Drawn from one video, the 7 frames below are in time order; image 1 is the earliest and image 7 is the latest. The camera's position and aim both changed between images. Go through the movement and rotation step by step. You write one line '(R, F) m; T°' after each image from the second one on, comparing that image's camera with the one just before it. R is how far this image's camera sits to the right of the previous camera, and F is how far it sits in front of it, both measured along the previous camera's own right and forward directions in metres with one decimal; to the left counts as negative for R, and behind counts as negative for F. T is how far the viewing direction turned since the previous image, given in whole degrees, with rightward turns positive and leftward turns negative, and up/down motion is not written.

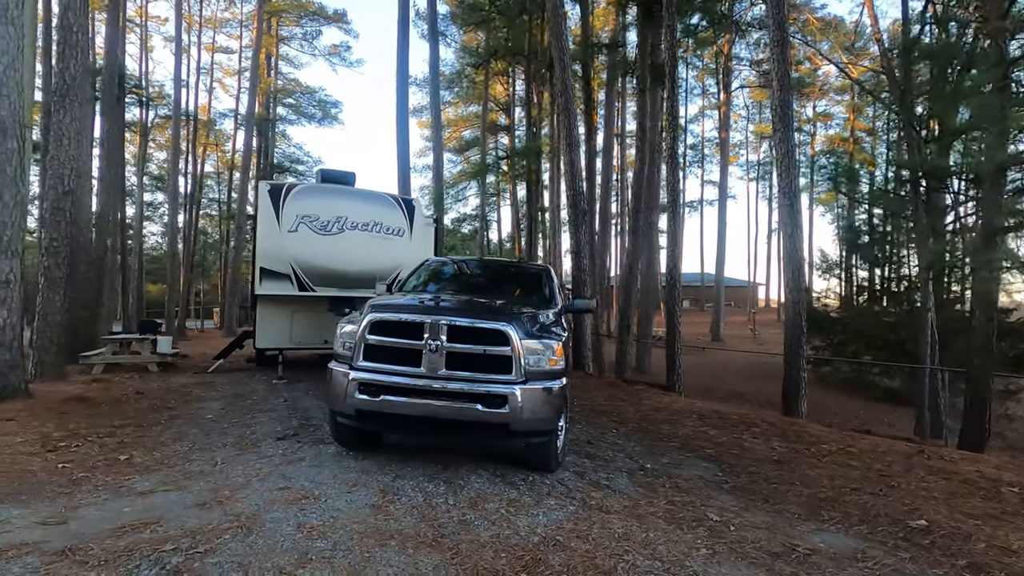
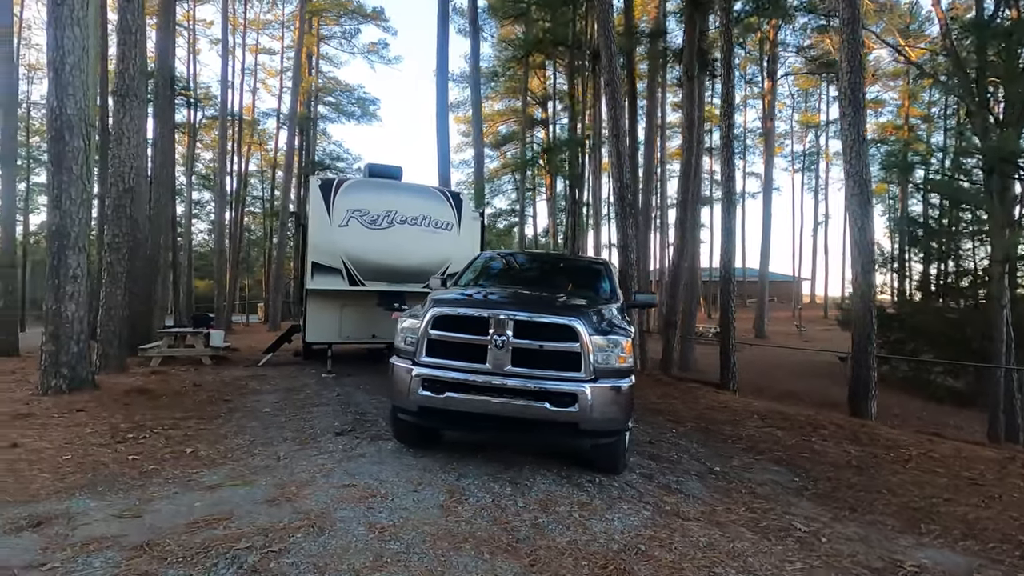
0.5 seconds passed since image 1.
(-0.3, +0.2) m; -4°
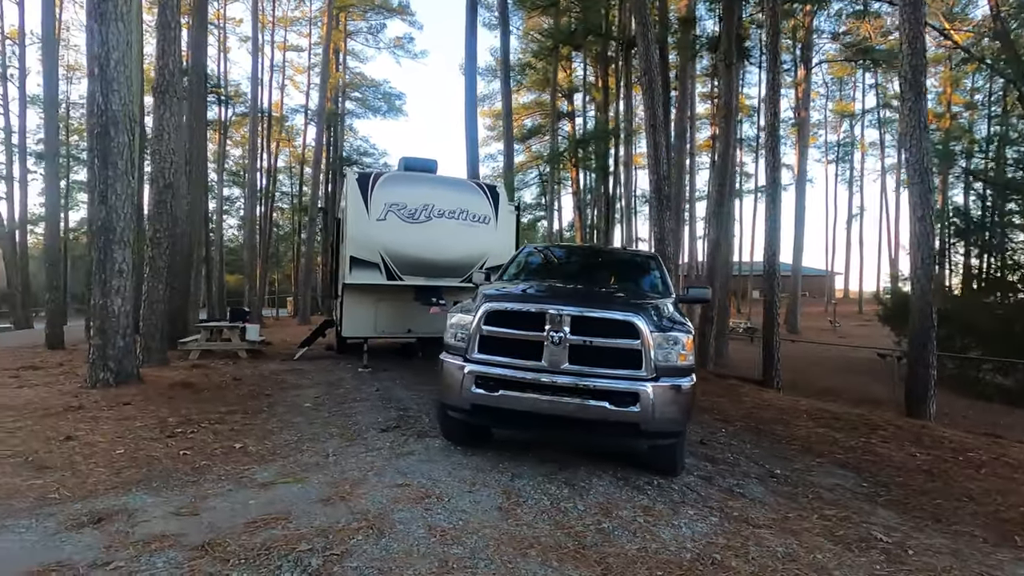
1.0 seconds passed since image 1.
(-0.3, +0.2) m; -2°
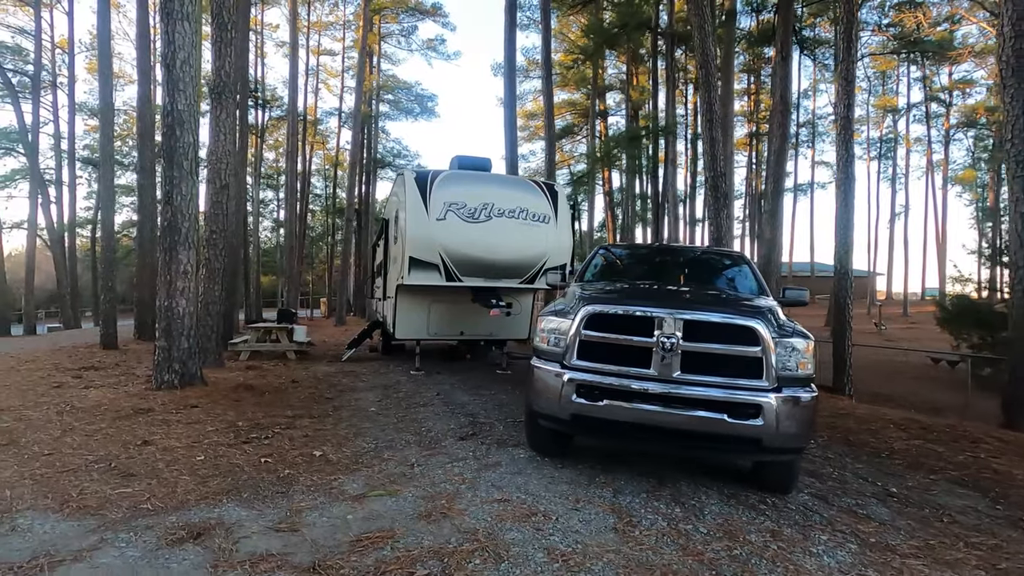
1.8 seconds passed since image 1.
(-0.6, +0.3) m; -3°
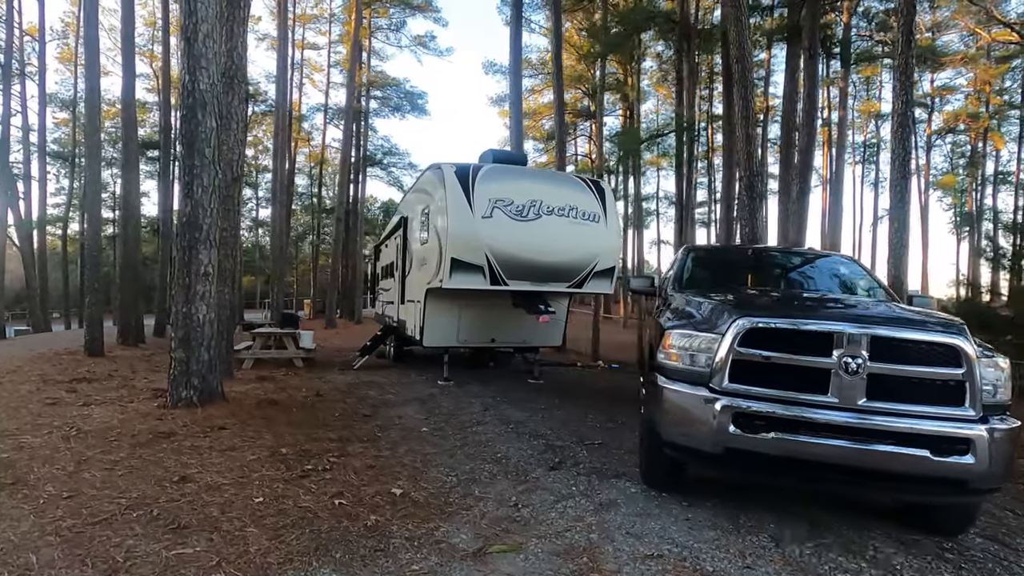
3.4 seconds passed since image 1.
(-1.0, +0.7) m; +2°
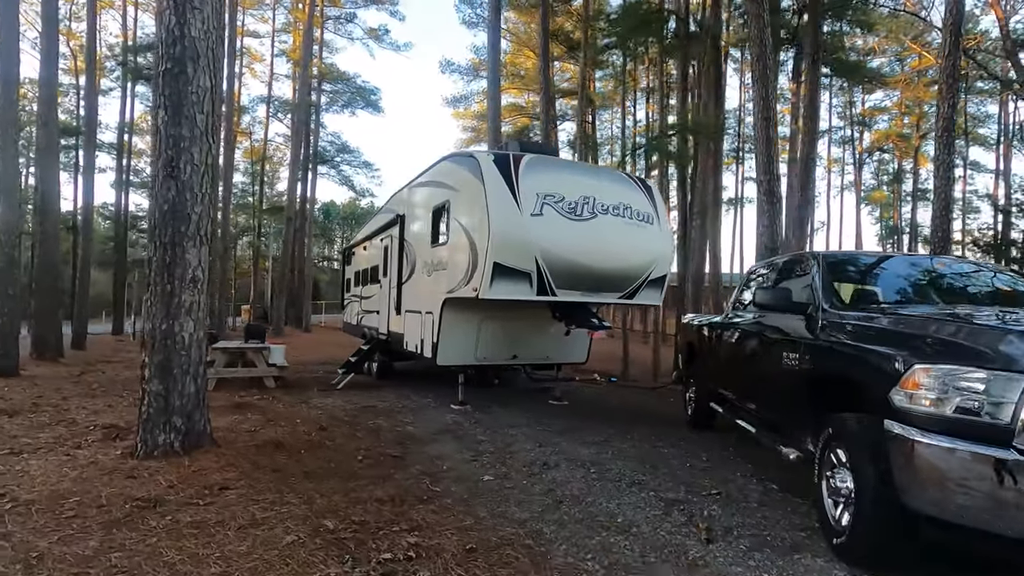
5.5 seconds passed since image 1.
(-1.3, +1.2) m; +6°
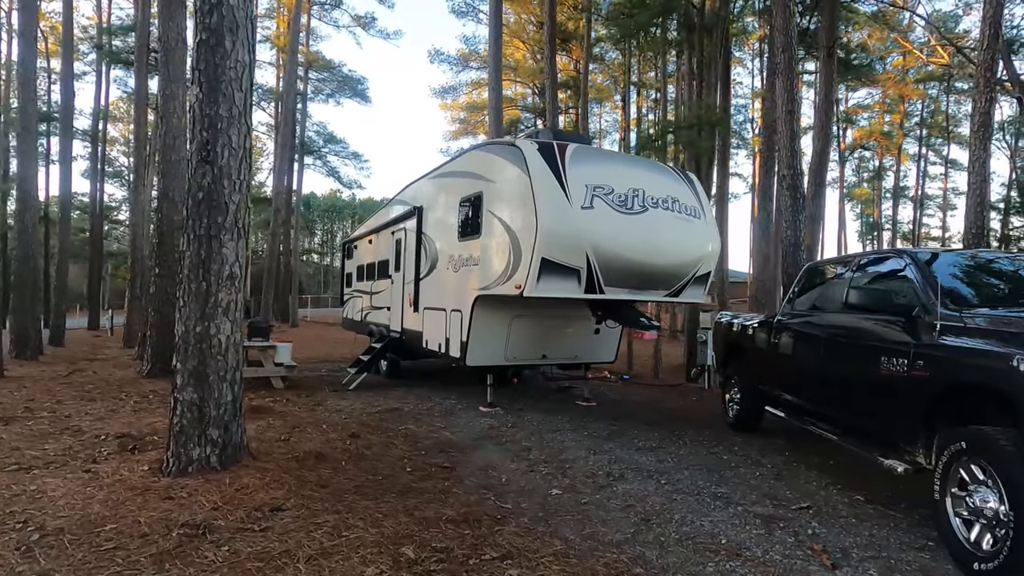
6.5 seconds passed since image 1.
(-0.8, +0.4) m; +2°
